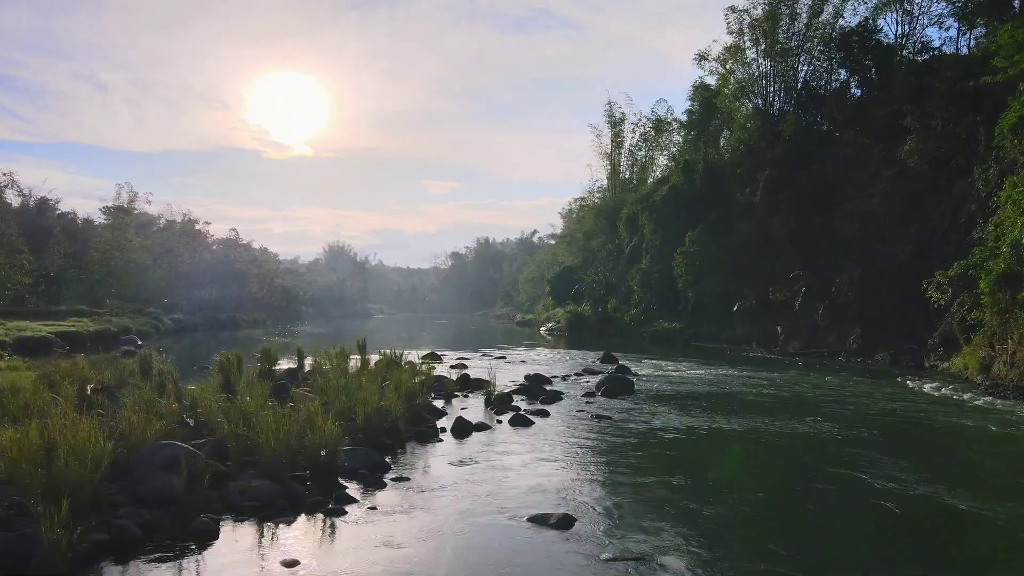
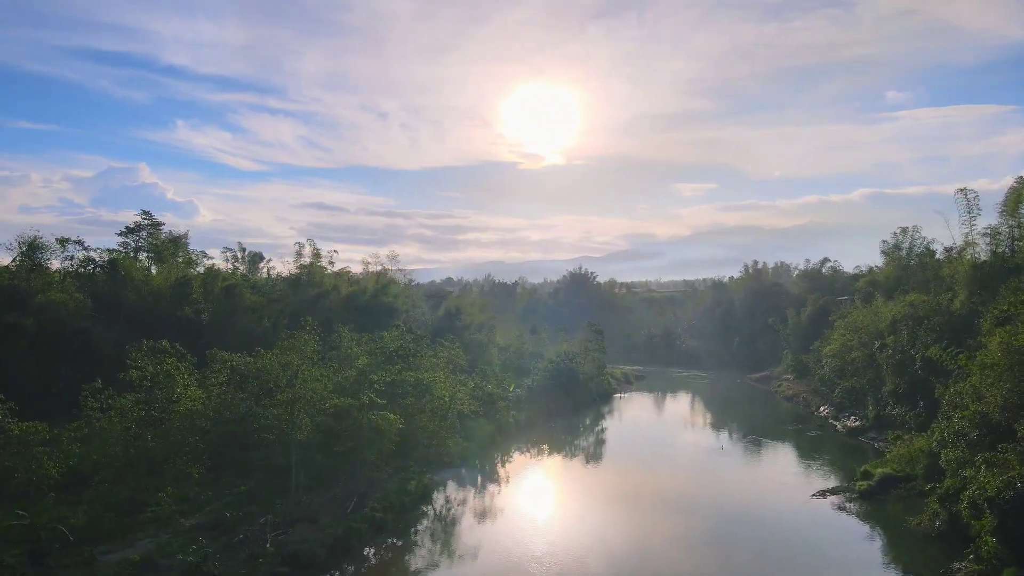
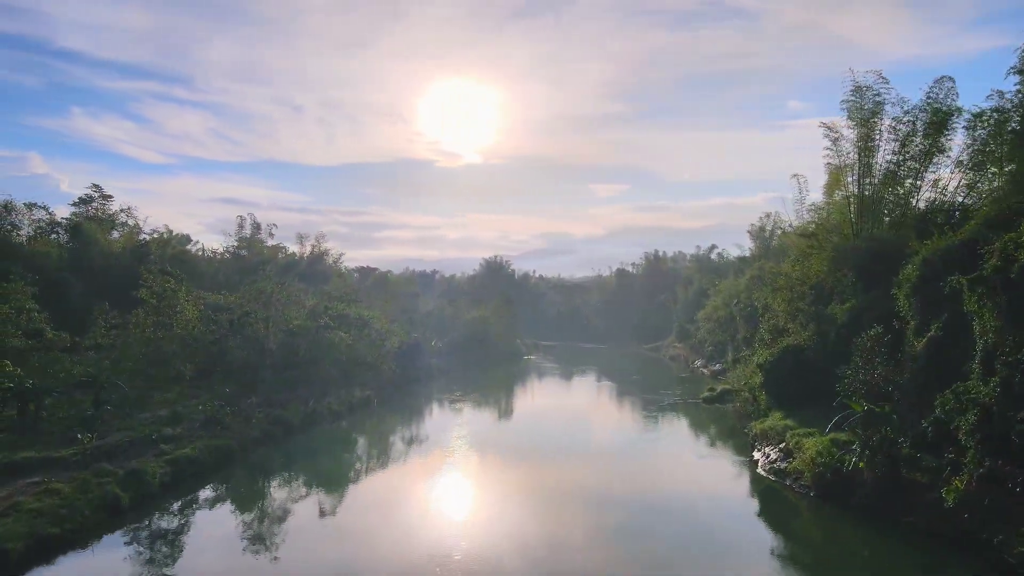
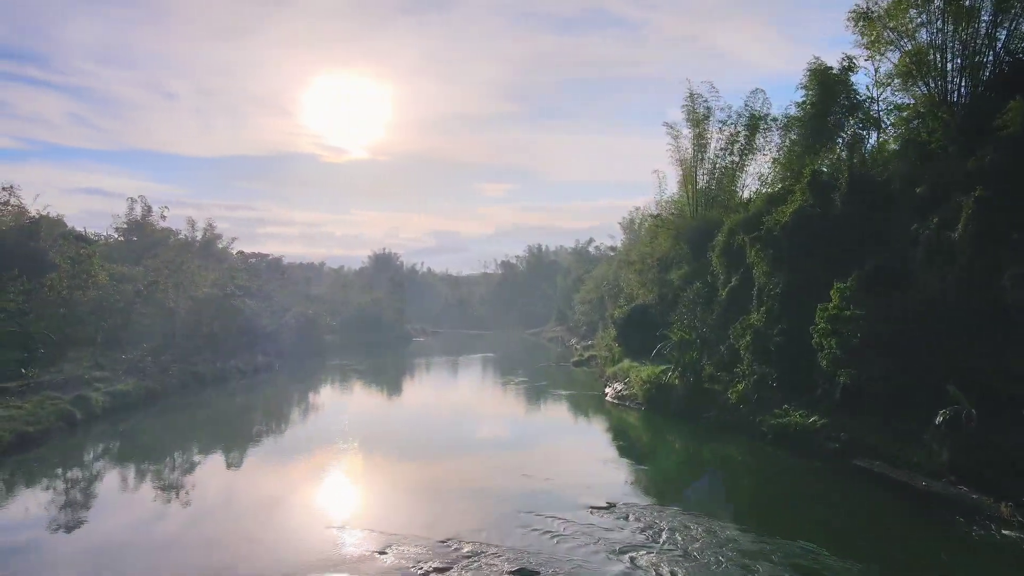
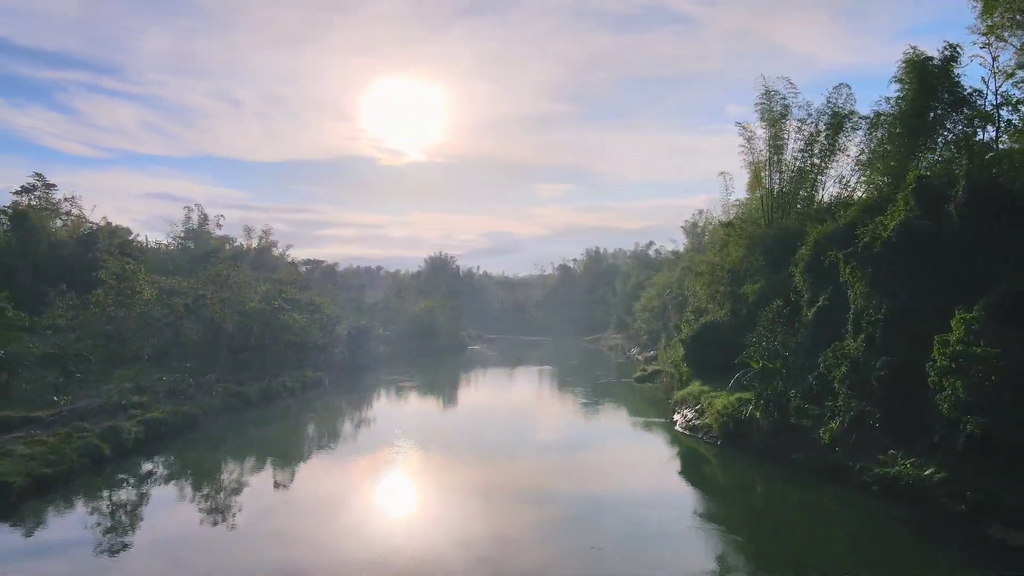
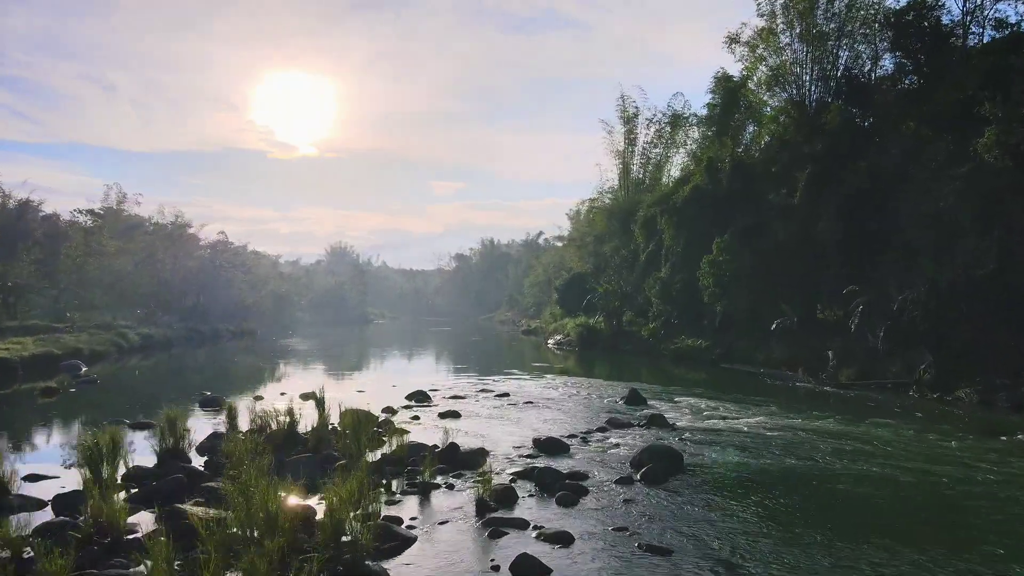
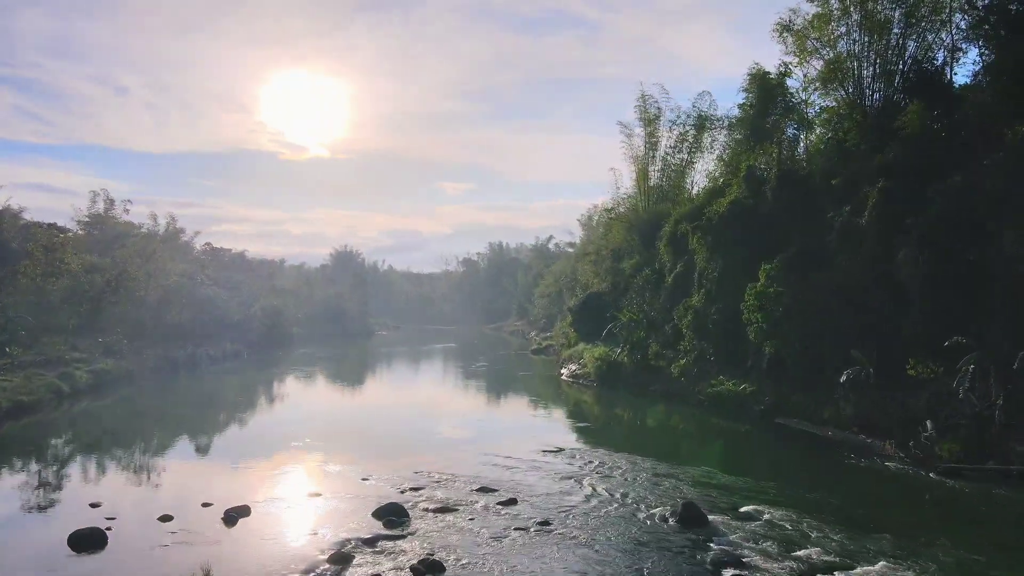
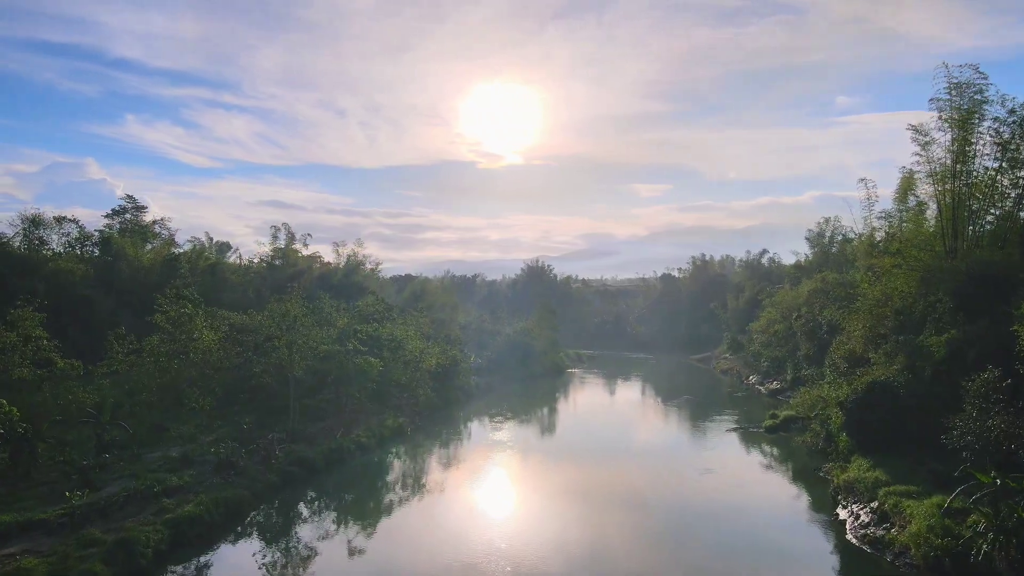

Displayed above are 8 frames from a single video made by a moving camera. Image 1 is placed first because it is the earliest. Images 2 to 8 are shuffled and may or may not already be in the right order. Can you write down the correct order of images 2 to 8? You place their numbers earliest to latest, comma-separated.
6, 7, 4, 5, 3, 8, 2
